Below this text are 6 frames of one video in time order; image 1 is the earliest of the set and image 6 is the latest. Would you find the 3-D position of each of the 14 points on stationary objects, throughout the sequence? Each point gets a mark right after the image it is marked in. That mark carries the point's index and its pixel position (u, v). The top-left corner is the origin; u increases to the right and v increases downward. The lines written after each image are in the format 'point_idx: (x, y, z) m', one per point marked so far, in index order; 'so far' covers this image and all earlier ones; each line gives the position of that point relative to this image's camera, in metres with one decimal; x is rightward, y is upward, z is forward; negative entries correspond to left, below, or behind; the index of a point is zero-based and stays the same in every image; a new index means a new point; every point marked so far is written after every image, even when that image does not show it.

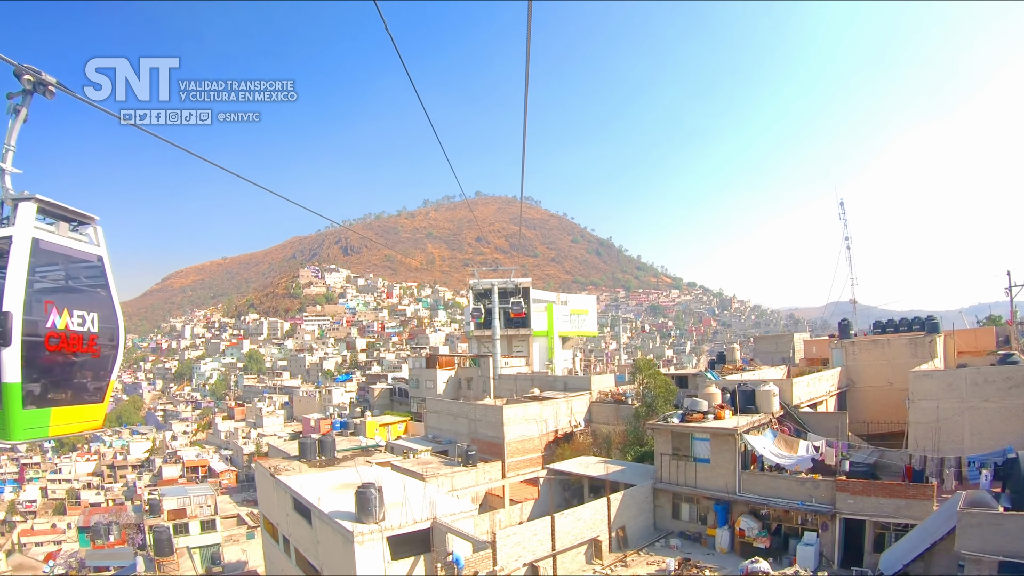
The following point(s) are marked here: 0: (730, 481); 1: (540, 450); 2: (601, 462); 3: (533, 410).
0: (+3.6, -3.2, +9.8) m
1: (+0.9, -5.0, +18.5) m
2: (+1.9, -3.7, +12.5) m
3: (+0.6, -3.7, +18.2) m
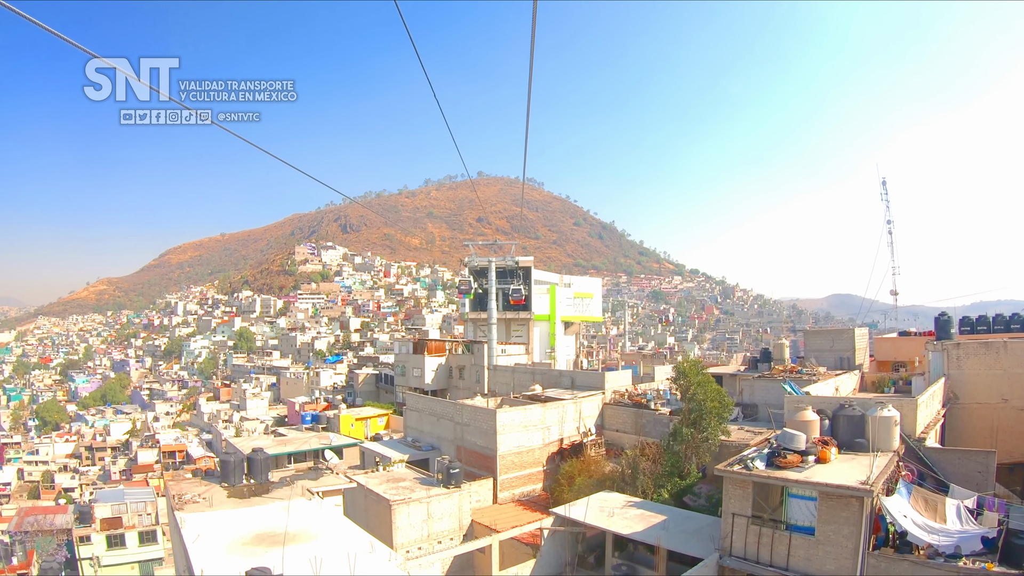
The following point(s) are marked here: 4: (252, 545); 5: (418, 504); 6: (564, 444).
0: (+3.5, -2.9, +6.1) m
1: (+0.7, -4.4, +14.9) m
2: (+1.8, -3.3, +8.9) m
3: (+0.5, -3.1, +14.6) m
4: (-3.3, -3.3, +7.6) m
5: (-1.9, -4.4, +12.0) m
6: (+1.3, -4.0, +15.3) m
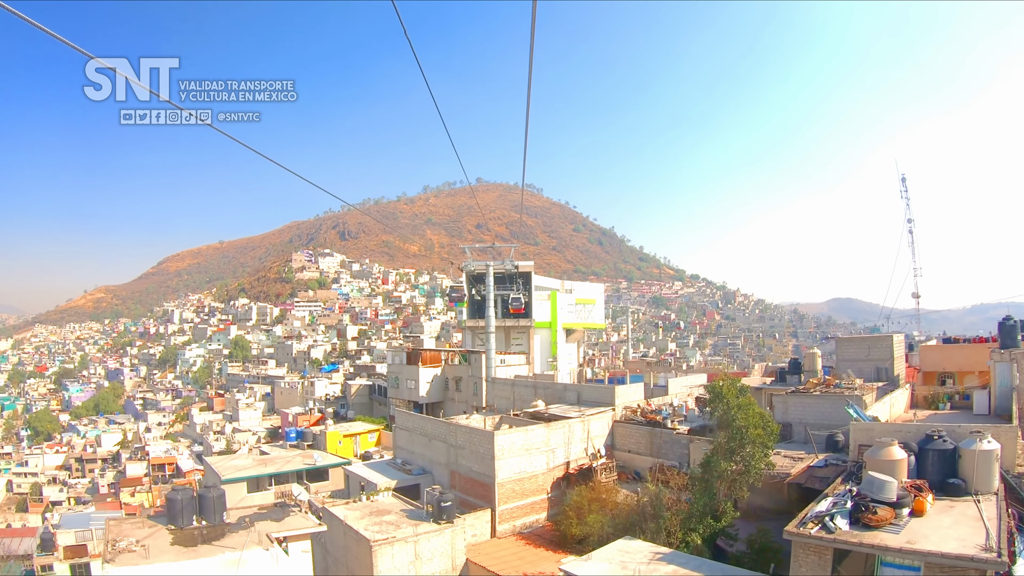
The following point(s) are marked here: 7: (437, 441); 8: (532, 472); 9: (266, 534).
0: (+3.5, -2.9, +4.5) m
1: (+0.7, -4.5, +13.2) m
2: (+1.8, -3.3, +7.2) m
3: (+0.5, -3.2, +12.9) m
4: (-3.3, -3.4, +6.0) m
5: (-1.9, -4.5, +10.3) m
6: (+1.4, -4.1, +13.6) m
7: (-1.8, -3.7, +14.4) m
8: (+0.5, -4.1, +13.0) m
9: (-3.6, -3.7, +8.8) m
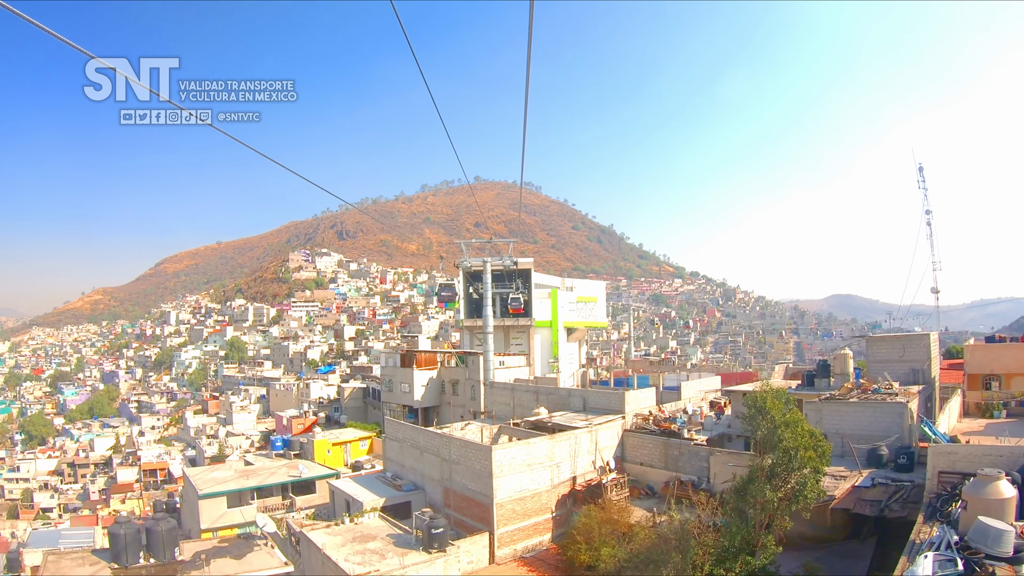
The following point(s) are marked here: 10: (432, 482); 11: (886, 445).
0: (+3.5, -2.8, +3.1) m
1: (+0.8, -4.5, +11.9) m
2: (+1.8, -3.3, +5.9) m
3: (+0.5, -3.2, +11.6) m
4: (-3.3, -3.3, +4.6) m
5: (-1.9, -4.4, +9.0) m
6: (+1.4, -4.1, +12.3) m
7: (-1.8, -3.7, +13.0) m
8: (+0.5, -4.0, +11.6) m
9: (-3.6, -3.6, +7.4) m
10: (-1.8, -4.3, +13.0) m
11: (+6.9, -2.9, +10.8) m
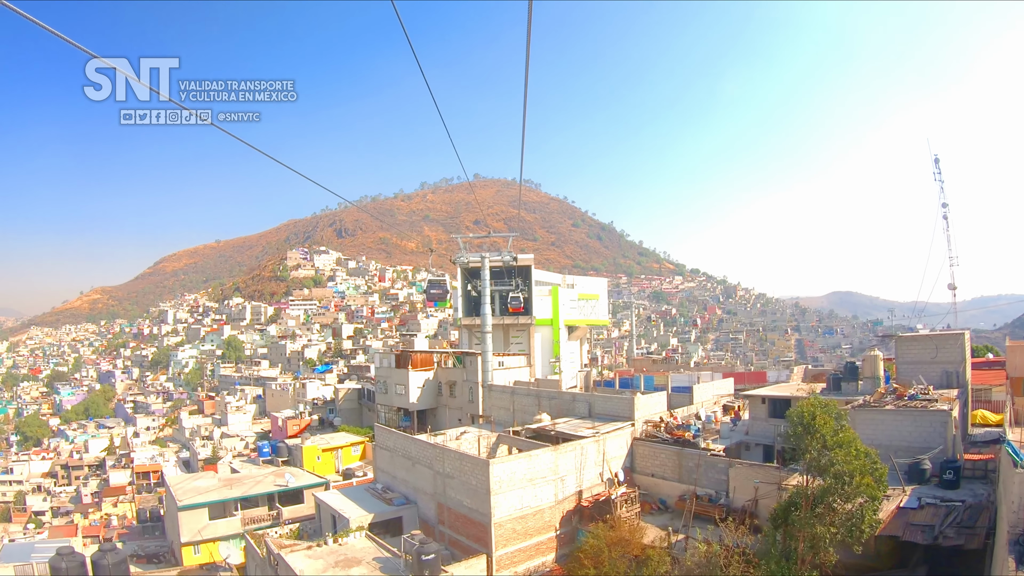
0: (+3.5, -2.8, +2.1) m
1: (+0.8, -4.4, +10.8) m
2: (+1.8, -3.2, +4.8) m
3: (+0.5, -3.1, +10.5) m
4: (-3.3, -3.3, +3.5) m
5: (-1.9, -4.4, +7.9) m
6: (+1.4, -4.0, +11.2) m
7: (-1.8, -3.6, +12.0) m
8: (+0.5, -3.9, +10.5) m
9: (-3.6, -3.6, +6.3) m
10: (-1.8, -4.2, +11.9) m
11: (+6.9, -2.8, +9.7) m
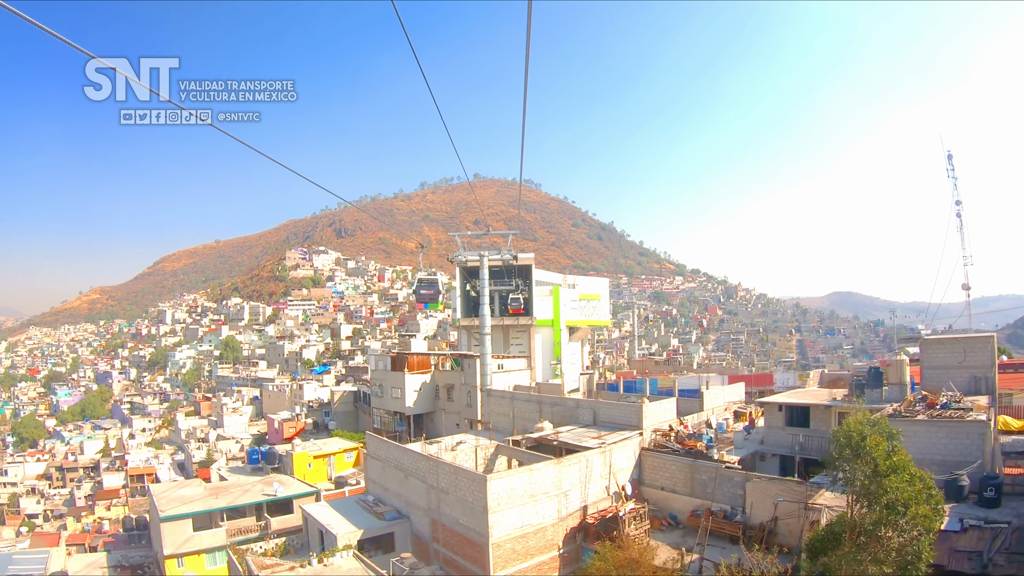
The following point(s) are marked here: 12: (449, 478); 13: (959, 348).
0: (+3.5, -2.8, +1.3) m
1: (+0.8, -4.4, +10.0) m
2: (+1.8, -3.2, +4.0) m
3: (+0.5, -3.1, +9.7) m
4: (-3.3, -3.3, +2.7) m
5: (-1.9, -4.4, +7.1) m
6: (+1.4, -4.0, +10.4) m
7: (-1.8, -3.6, +11.2) m
8: (+0.5, -3.9, +9.7) m
9: (-3.6, -3.6, +5.5) m
10: (-1.8, -4.2, +11.1) m
11: (+6.8, -2.8, +8.9) m
12: (-1.1, -3.2, +9.9) m
13: (+9.1, -1.2, +12.1) m
